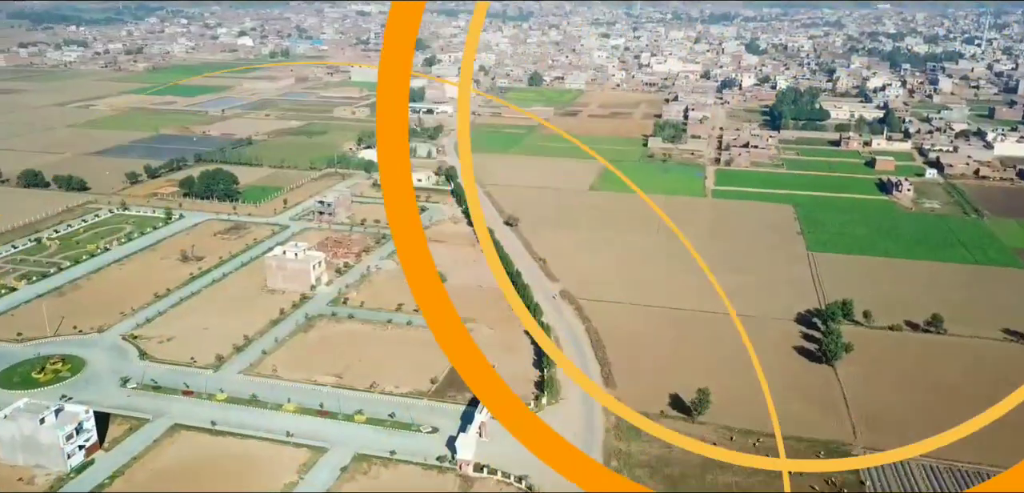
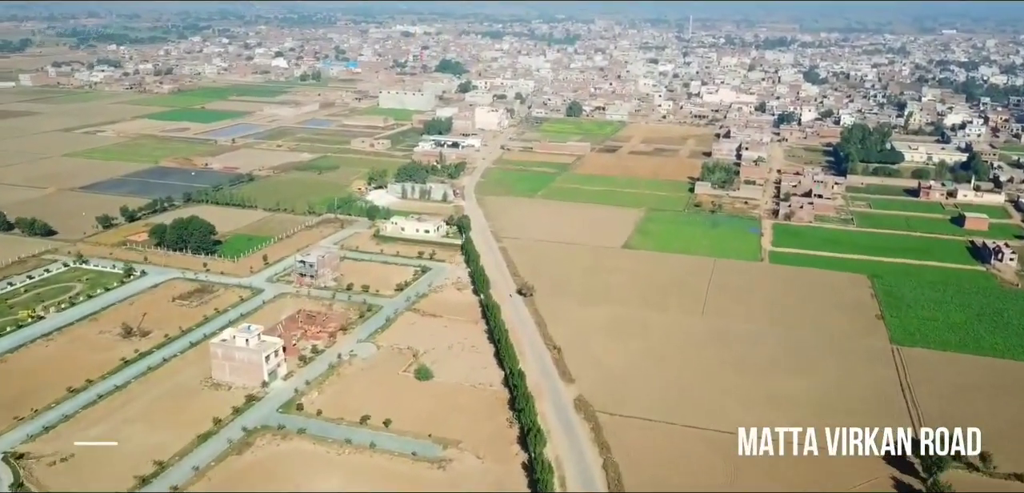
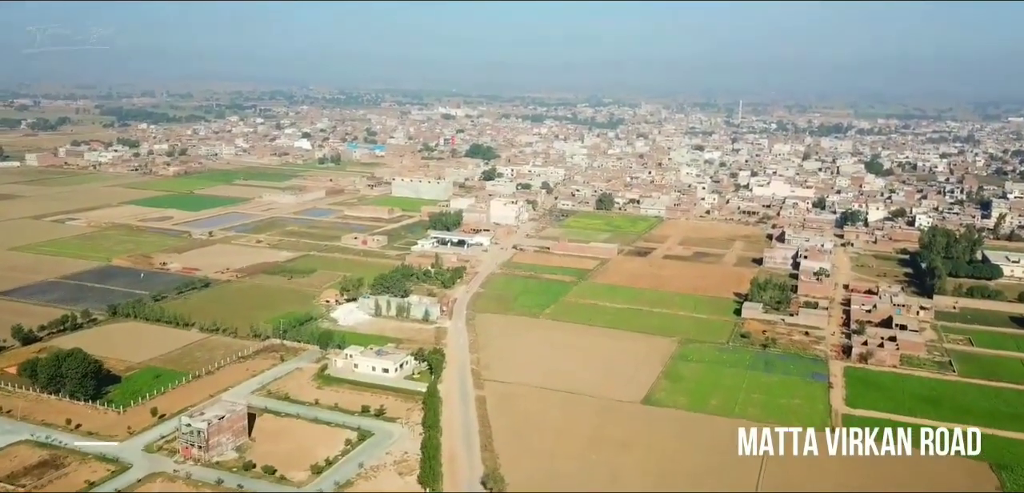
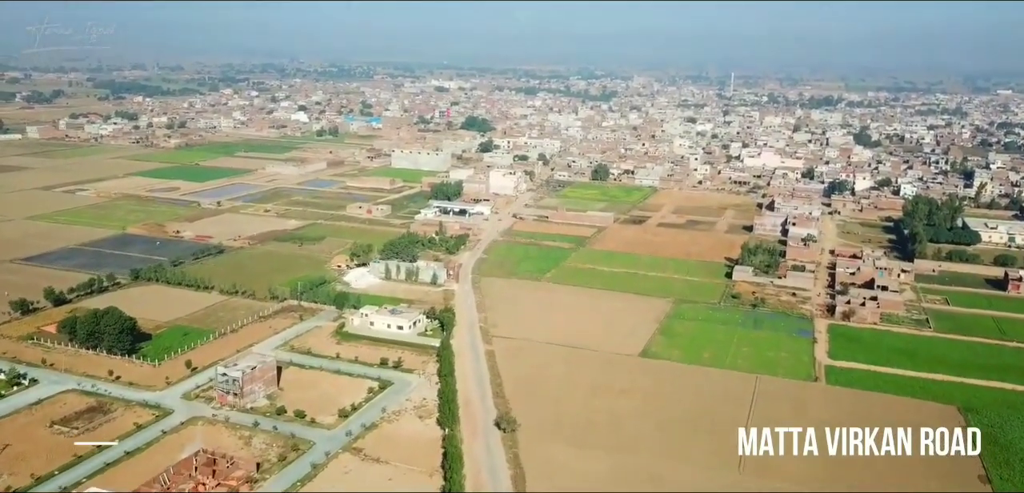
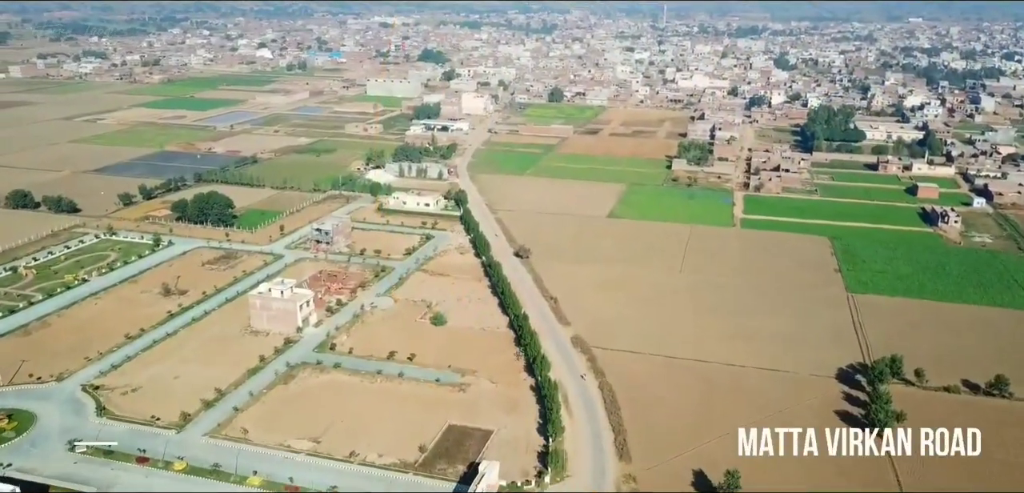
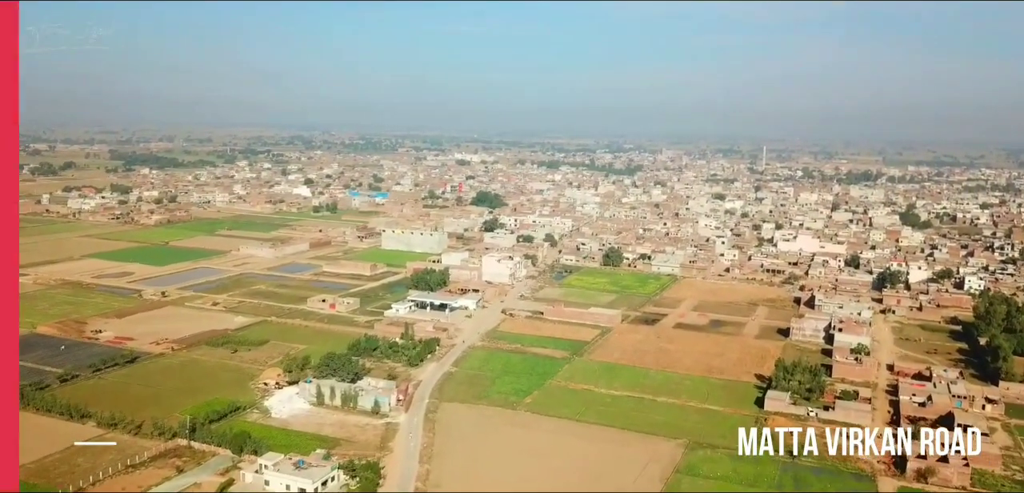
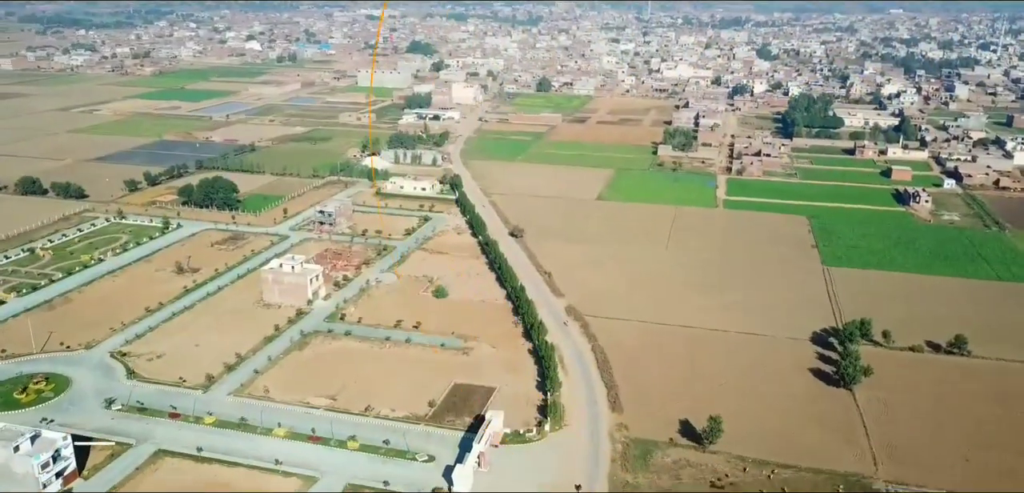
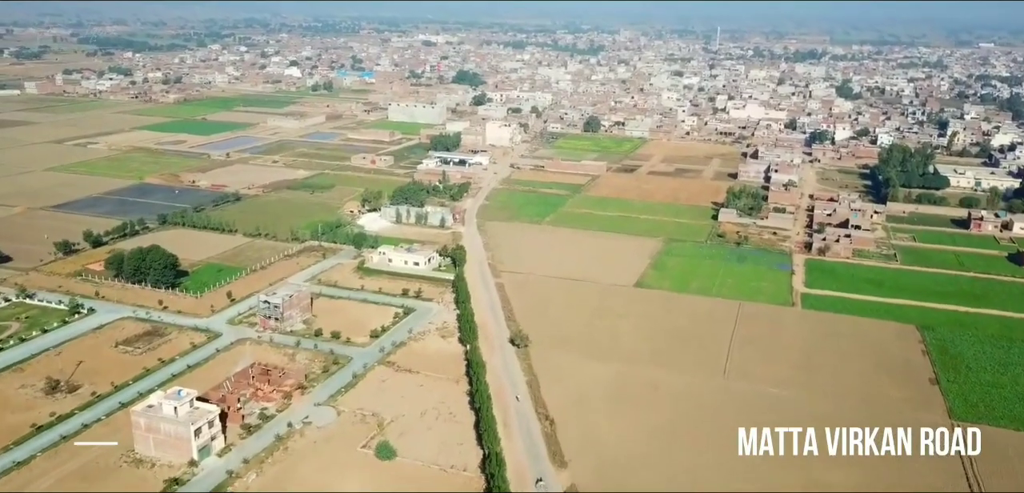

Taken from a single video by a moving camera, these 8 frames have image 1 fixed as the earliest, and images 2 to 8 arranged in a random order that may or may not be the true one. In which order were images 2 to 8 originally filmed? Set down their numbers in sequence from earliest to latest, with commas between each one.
7, 5, 2, 8, 4, 3, 6
